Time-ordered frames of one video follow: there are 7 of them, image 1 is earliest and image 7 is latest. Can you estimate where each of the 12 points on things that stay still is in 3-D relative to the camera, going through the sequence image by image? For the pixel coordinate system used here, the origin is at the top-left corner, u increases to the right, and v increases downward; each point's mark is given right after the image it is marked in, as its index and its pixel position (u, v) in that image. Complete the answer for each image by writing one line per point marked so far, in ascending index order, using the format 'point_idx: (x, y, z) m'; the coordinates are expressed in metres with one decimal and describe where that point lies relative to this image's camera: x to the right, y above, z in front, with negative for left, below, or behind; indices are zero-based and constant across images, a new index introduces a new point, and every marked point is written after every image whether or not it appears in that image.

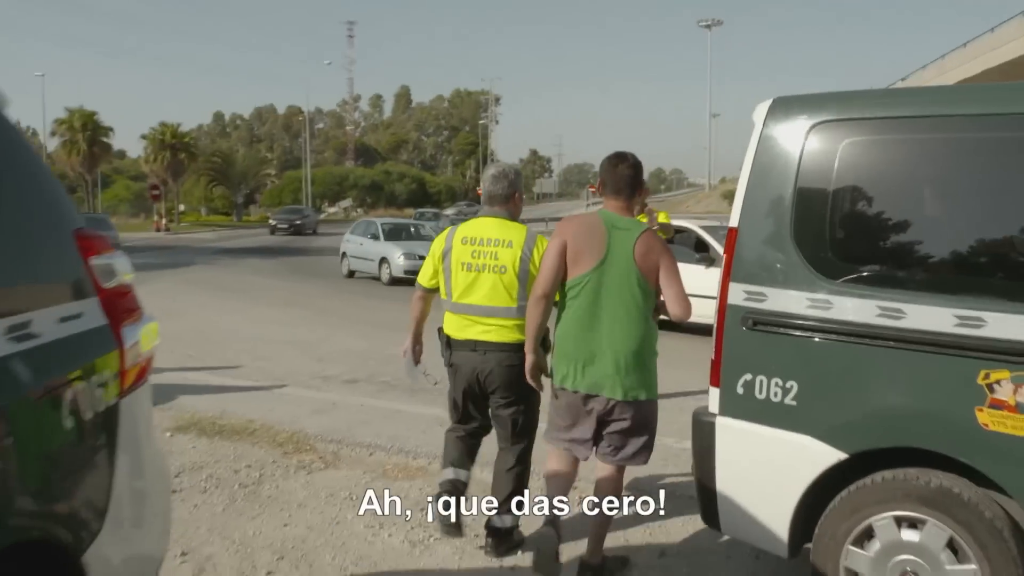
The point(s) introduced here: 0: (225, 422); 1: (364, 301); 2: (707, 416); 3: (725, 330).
0: (-2.0, -0.9, +6.6) m
1: (-2.5, -0.3, +15.2) m
2: (+0.7, -0.5, +3.4) m
3: (+0.8, -0.2, +3.3) m
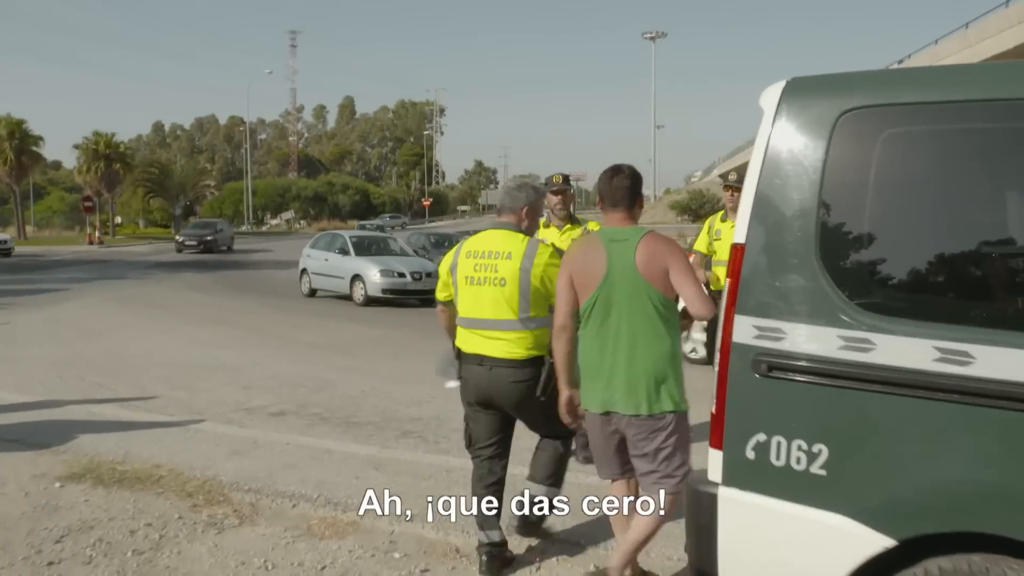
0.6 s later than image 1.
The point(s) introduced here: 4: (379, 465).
0: (-2.4, -1.1, +5.7) m
1: (-3.3, -0.5, +14.3) m
2: (+0.6, -0.6, +2.6) m
3: (+0.6, -0.3, +2.6) m
4: (-0.8, -1.1, +5.7) m
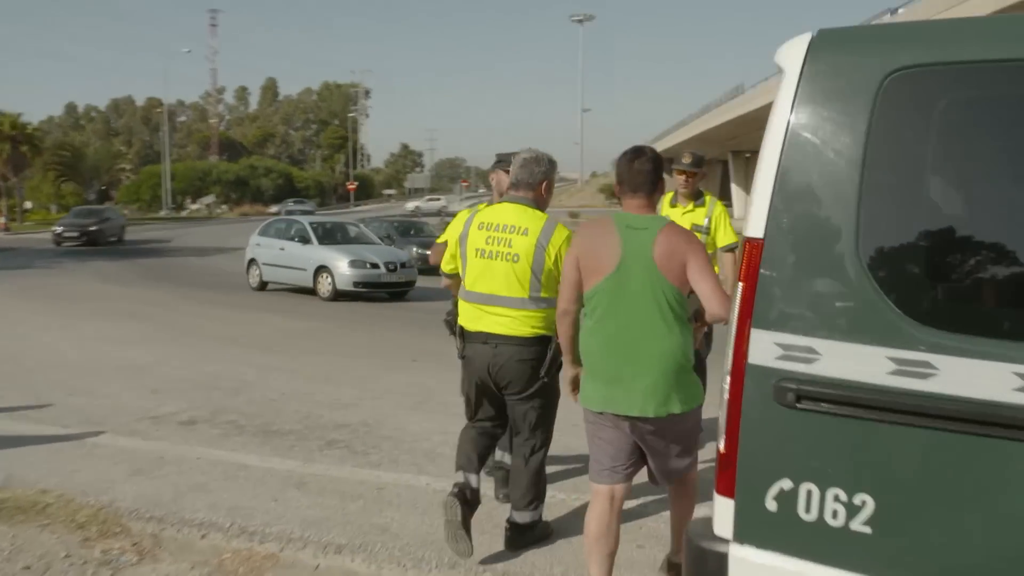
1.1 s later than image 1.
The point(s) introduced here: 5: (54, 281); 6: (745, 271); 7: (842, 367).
0: (-2.7, -1.1, +4.9) m
1: (-4.3, -0.4, +13.5) m
2: (+0.5, -0.6, +2.1) m
3: (+0.5, -0.3, +2.1) m
4: (-1.2, -1.1, +5.1) m
5: (-9.8, +0.2, +19.8) m
6: (+0.6, 0.0, +2.2) m
7: (+0.7, -0.2, +2.0) m
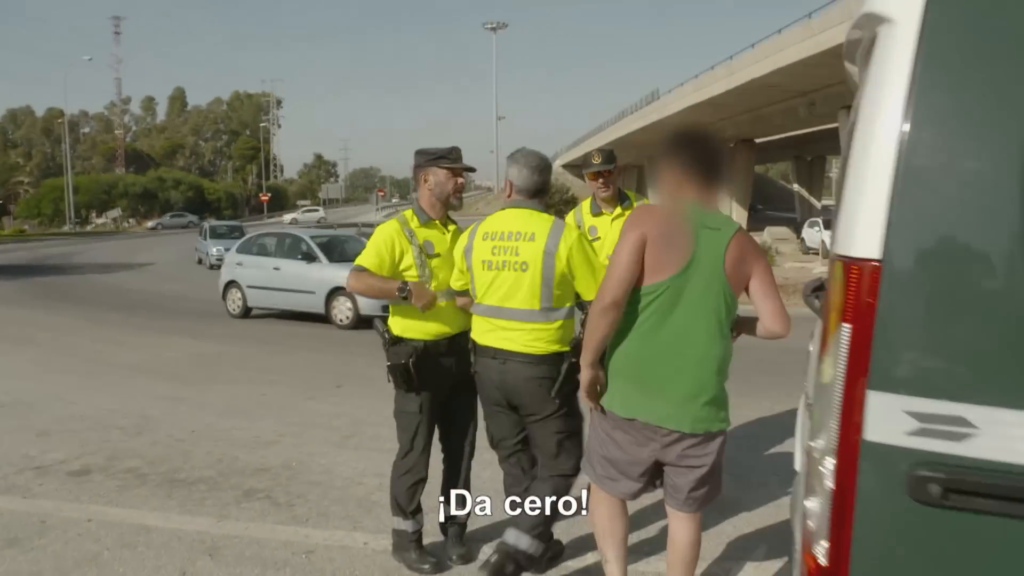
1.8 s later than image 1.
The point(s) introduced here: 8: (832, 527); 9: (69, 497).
0: (-2.9, -1.3, +4.0) m
1: (-5.3, -0.7, +12.4) m
2: (+0.5, -0.7, +1.5) m
3: (+0.5, -0.3, +1.4) m
4: (-1.4, -1.2, +4.3) m
5: (-11.3, -0.3, +18.2) m
6: (+0.5, 0.0, +1.6) m
7: (+0.7, -0.2, +1.4) m
8: (+0.5, -0.4, +1.5) m
9: (-2.5, -1.2, +5.1) m
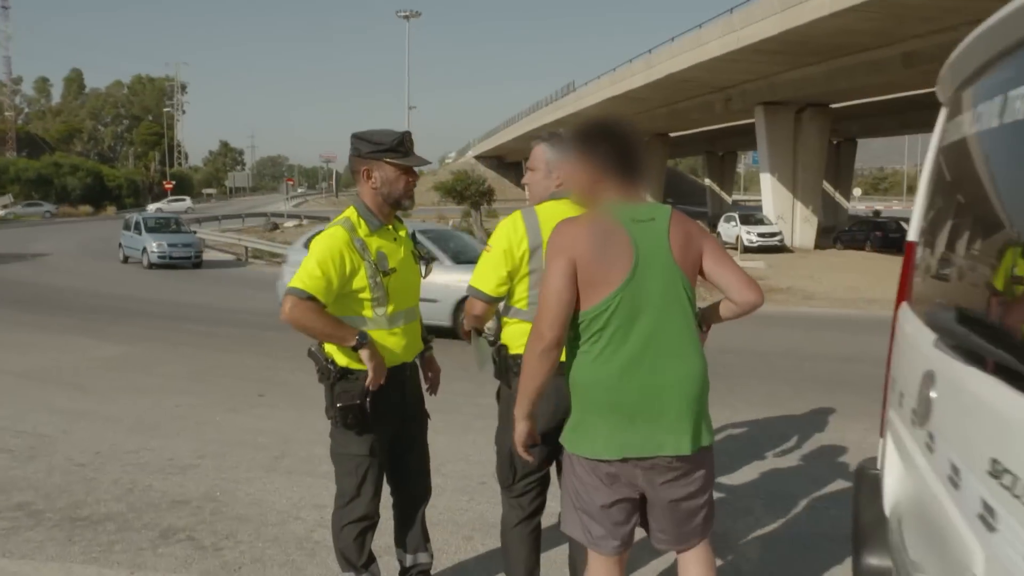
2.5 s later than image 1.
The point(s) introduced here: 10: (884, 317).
0: (-3.0, -1.3, +3.1) m
1: (-6.1, -0.6, +11.2) m
2: (+0.6, -0.7, +0.9) m
3: (+0.7, -0.4, +0.9) m
4: (-1.5, -1.3, +3.6) m
5: (-12.7, -0.2, +16.4) m
6: (+0.7, -0.1, +1.0) m
7: (+0.9, -0.3, +0.8) m
8: (+0.7, -0.5, +1.0) m
9: (-2.6, -1.2, +4.3) m
10: (+6.0, -0.5, +14.8) m
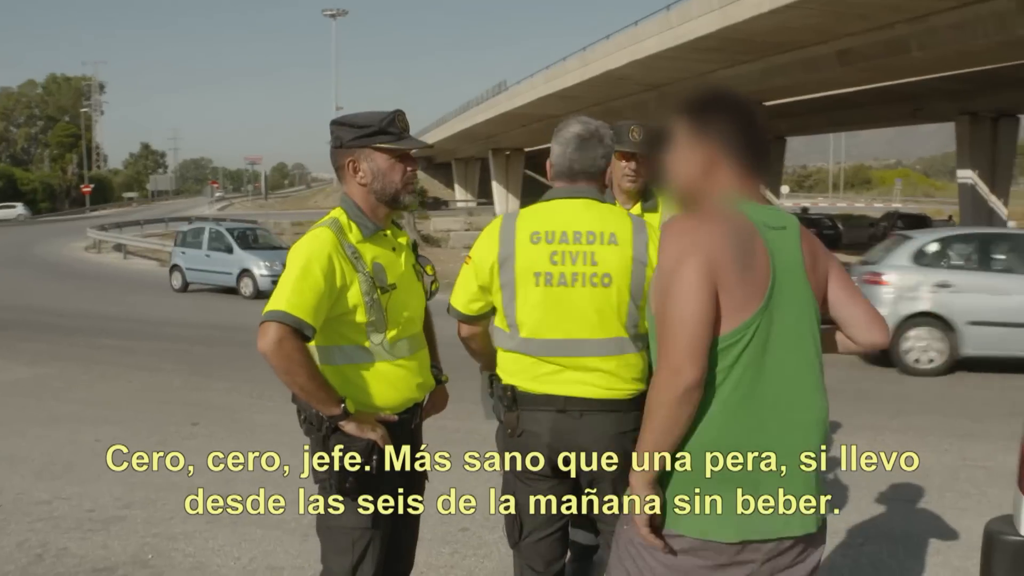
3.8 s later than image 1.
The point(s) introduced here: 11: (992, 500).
0: (-2.8, -1.4, +2.2) m
1: (-6.6, -0.8, +10.0) m
2: (+0.9, -0.8, +0.2) m
3: (+1.0, -0.5, +0.2) m
4: (-1.4, -1.3, +2.7) m
5: (-13.5, -0.5, +14.7) m
6: (+0.9, -0.2, +0.3) m
7: (+1.2, -0.3, +0.2) m
8: (+0.9, -0.5, +0.3) m
9: (-2.6, -1.3, +3.3) m
10: (+5.2, -0.5, +14.5) m
11: (+2.6, -1.2, +5.0) m
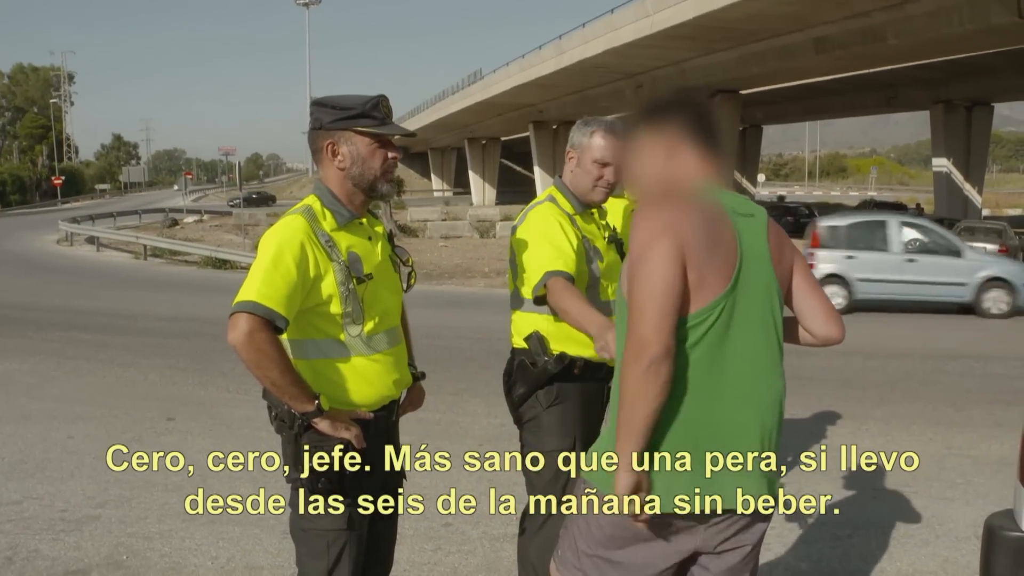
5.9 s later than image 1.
0: (-2.9, -1.4, +2.0) m
1: (-6.8, -0.7, +9.8) m
2: (+0.9, -0.8, +0.2) m
3: (+1.0, -0.5, +0.2) m
4: (-1.4, -1.3, +2.6) m
5: (-13.9, -0.4, +14.3) m
6: (+1.0, -0.1, +0.2) m
7: (+1.2, -0.3, +0.1) m
8: (+0.9, -0.5, +0.2) m
9: (-2.6, -1.3, +3.2) m
10: (+4.9, -0.3, +14.5) m
11: (+2.5, -1.1, +5.0) m
